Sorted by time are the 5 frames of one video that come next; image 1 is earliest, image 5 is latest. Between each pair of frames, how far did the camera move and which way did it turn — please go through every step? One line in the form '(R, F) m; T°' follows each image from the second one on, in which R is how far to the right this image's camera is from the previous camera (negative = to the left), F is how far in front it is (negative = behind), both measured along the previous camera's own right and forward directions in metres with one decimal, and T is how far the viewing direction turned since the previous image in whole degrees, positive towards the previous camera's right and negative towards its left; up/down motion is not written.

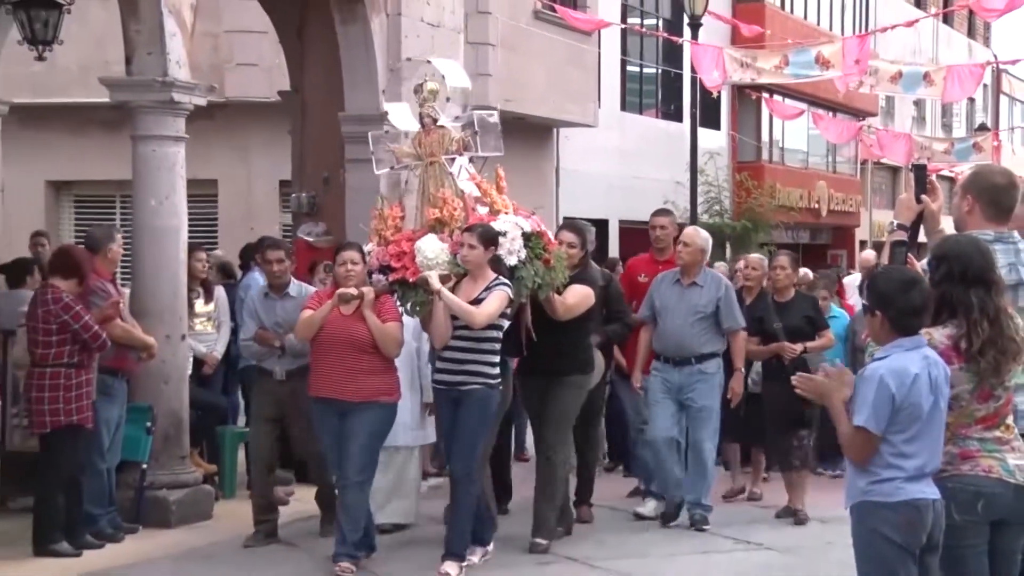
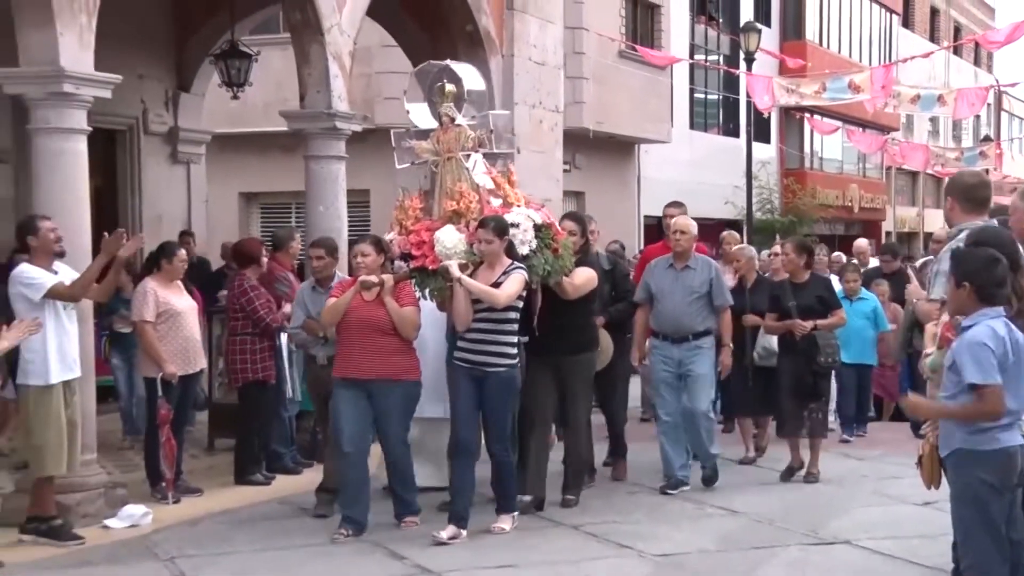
(-0.4, -1.5) m; -2°
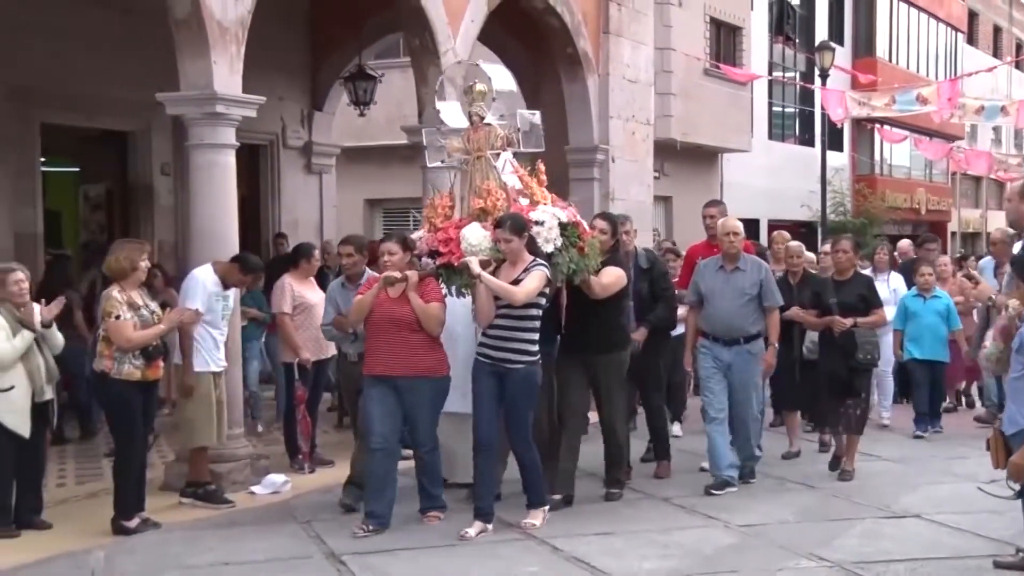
(-0.3, -0.8) m; -3°
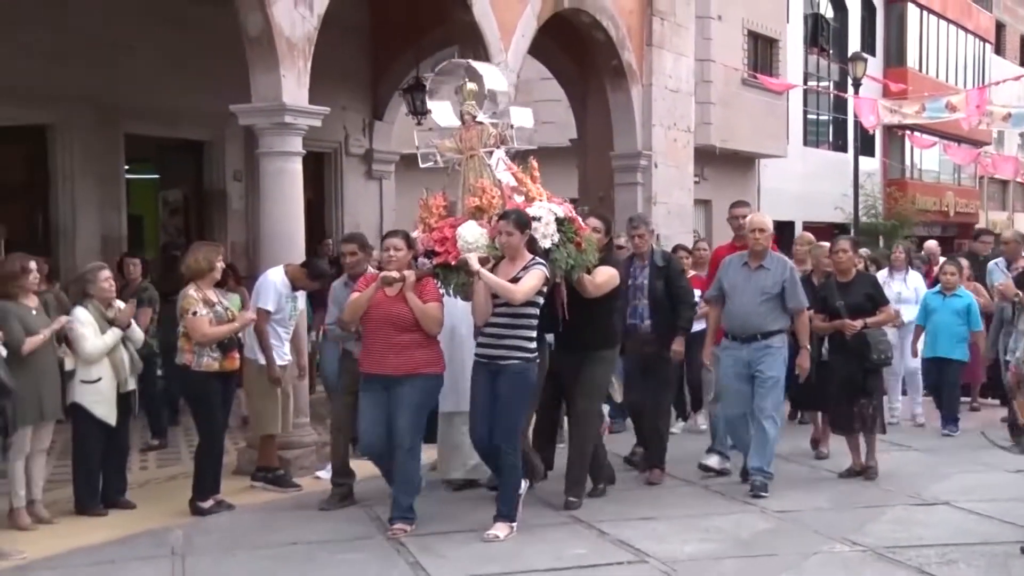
(-0.2, -0.5) m; -2°
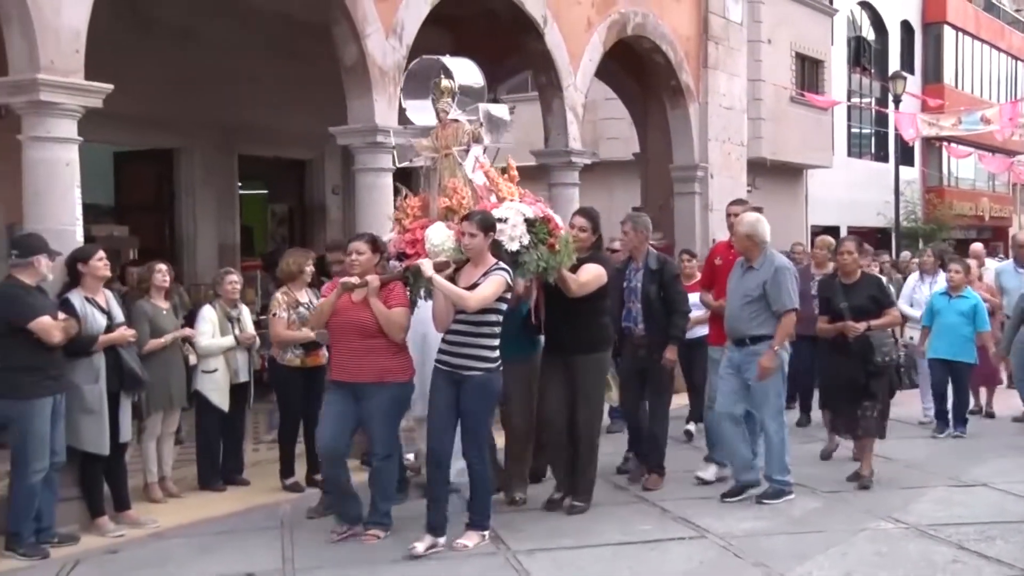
(-0.2, -0.9) m; -3°
